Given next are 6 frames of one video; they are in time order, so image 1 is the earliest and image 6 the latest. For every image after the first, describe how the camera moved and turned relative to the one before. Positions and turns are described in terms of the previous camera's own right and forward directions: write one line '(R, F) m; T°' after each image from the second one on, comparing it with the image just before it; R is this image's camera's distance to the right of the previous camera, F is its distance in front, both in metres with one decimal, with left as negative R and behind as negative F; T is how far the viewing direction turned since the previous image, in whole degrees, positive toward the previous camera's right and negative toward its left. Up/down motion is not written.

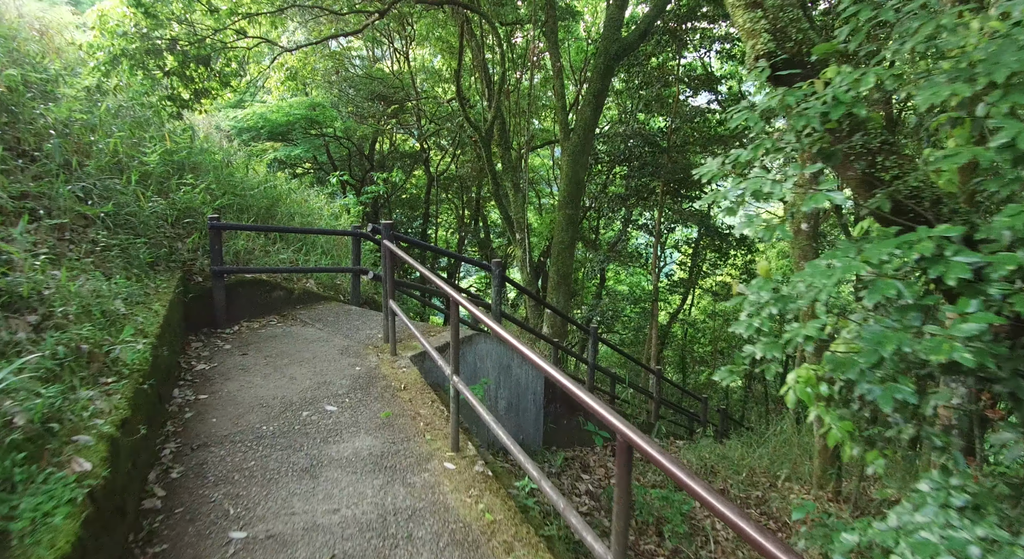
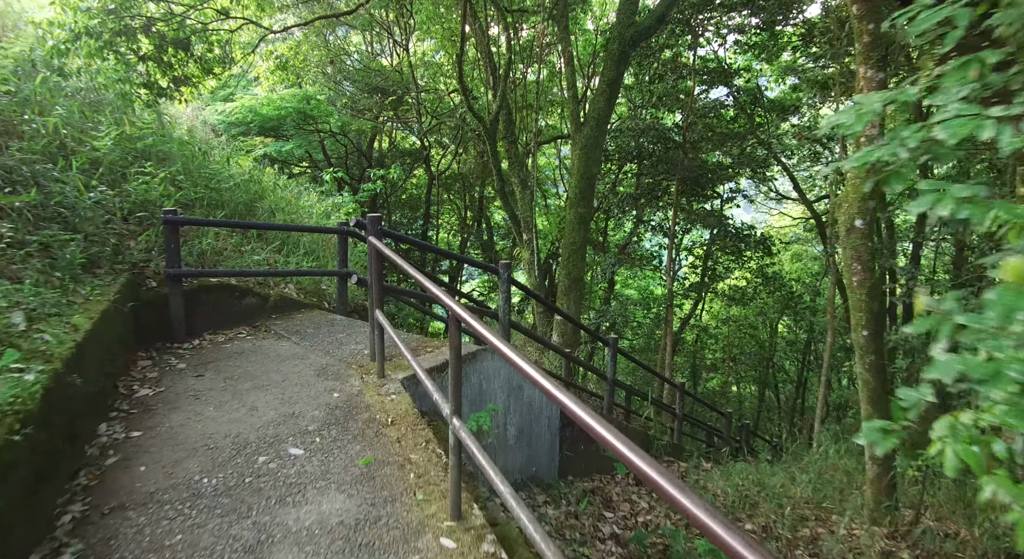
(-0.1, +0.7) m; 0°
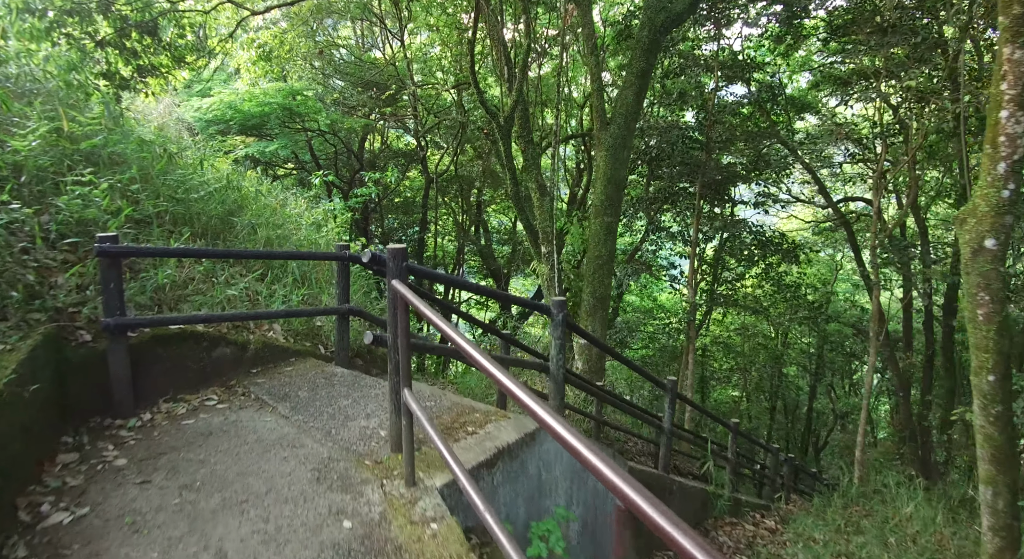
(-0.4, +0.9) m; +1°
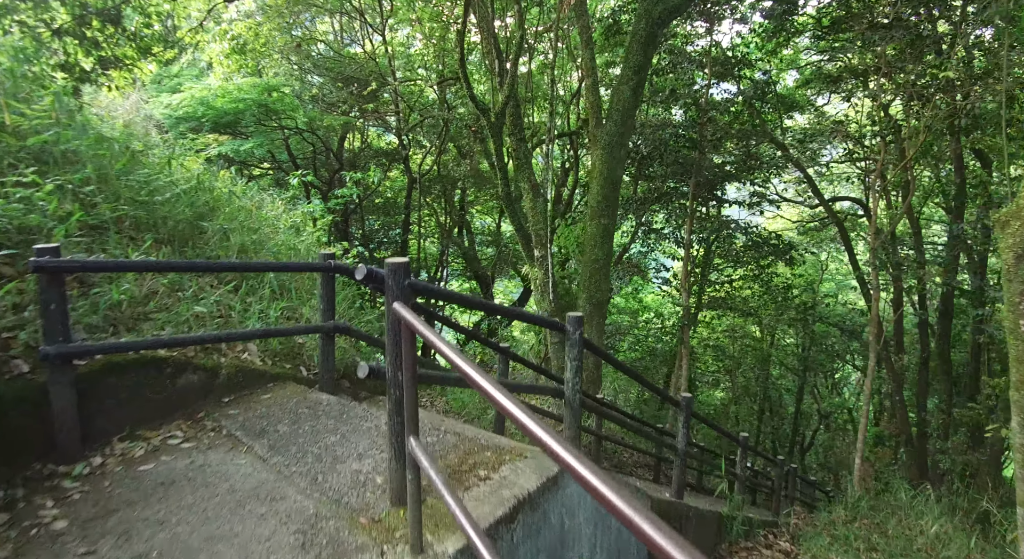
(-0.2, +0.4) m; +2°
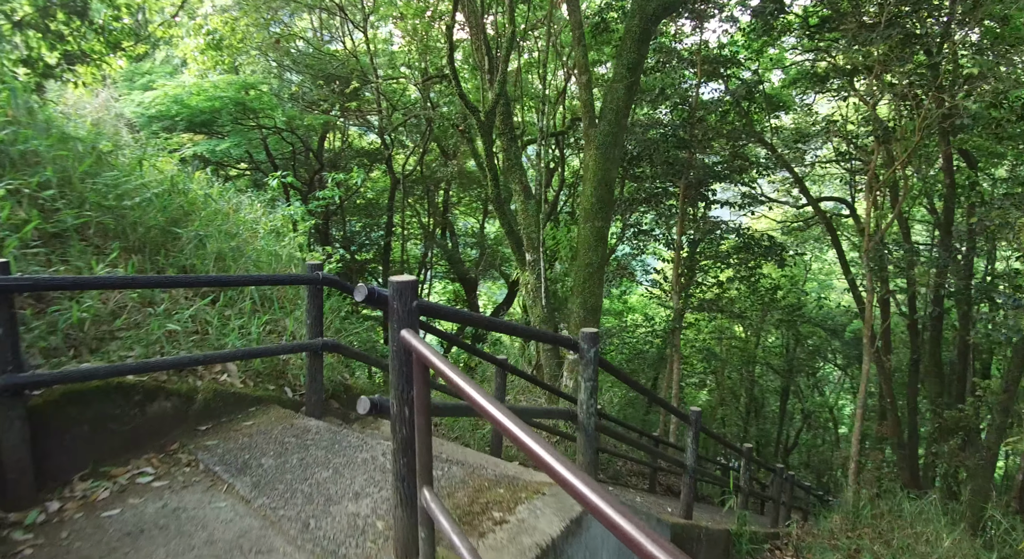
(-0.1, +0.2) m; +2°
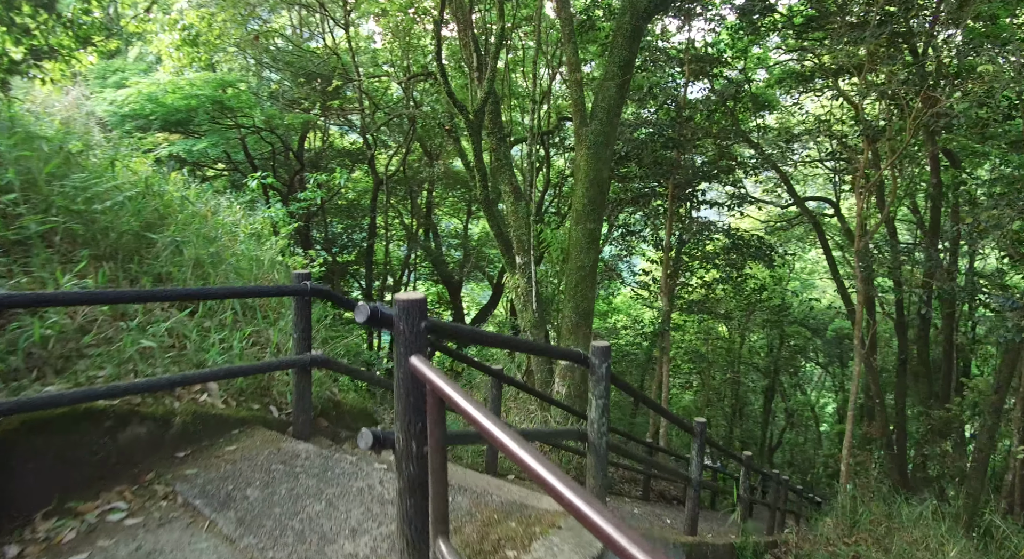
(-0.1, +0.2) m; +2°
